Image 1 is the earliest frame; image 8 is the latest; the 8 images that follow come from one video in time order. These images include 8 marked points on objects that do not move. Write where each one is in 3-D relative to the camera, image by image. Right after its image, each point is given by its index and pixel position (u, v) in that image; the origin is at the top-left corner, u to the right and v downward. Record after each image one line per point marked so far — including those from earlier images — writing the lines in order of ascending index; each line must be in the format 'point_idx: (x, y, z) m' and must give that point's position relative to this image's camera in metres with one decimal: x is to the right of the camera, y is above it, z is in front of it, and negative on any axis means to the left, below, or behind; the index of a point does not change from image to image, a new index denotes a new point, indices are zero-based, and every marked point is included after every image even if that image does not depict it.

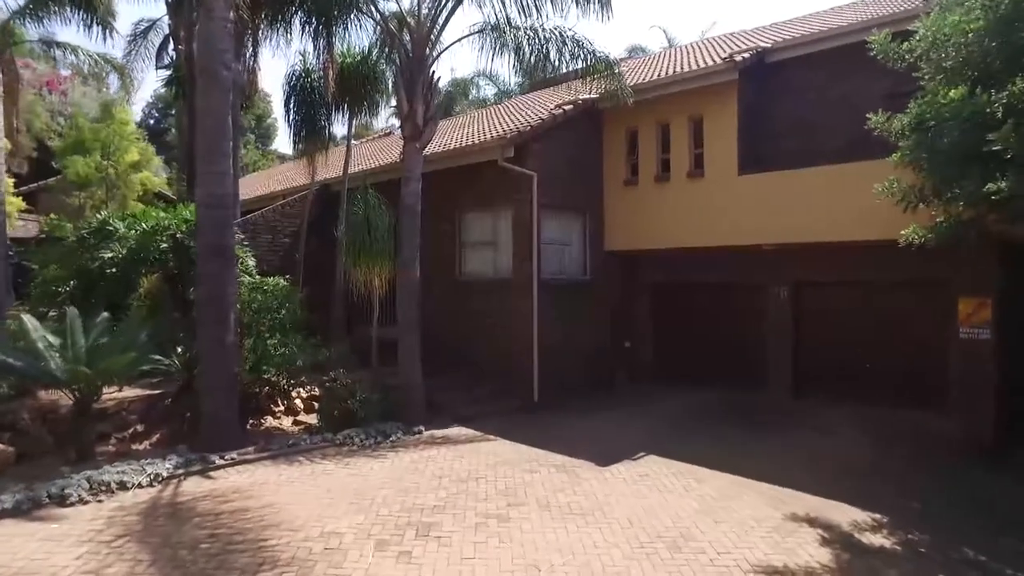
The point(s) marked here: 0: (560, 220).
0: (+0.8, +1.2, +12.7) m
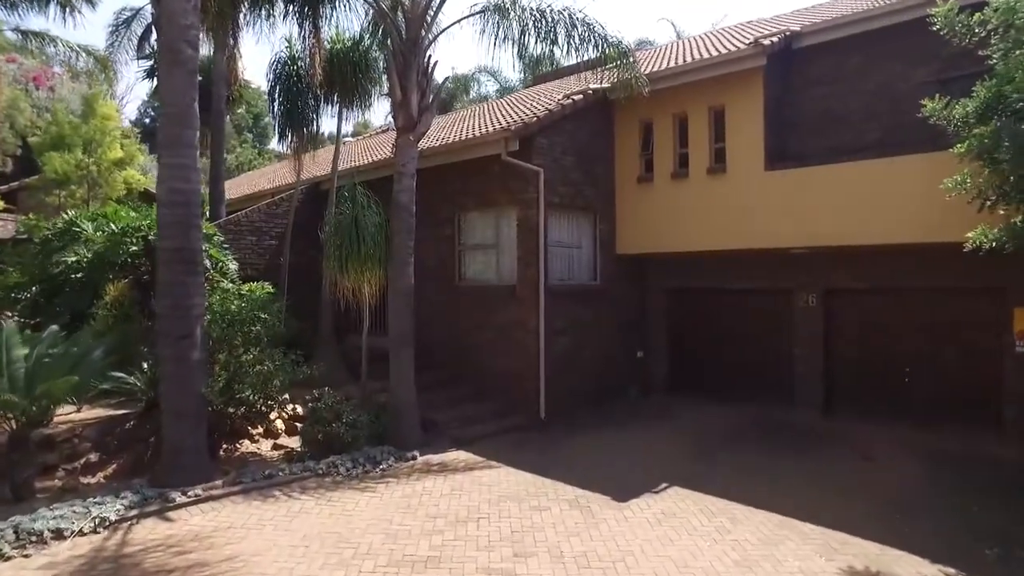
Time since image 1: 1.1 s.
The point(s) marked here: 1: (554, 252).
0: (+0.9, +1.1, +11.6) m
1: (+0.6, +0.6, +11.4) m
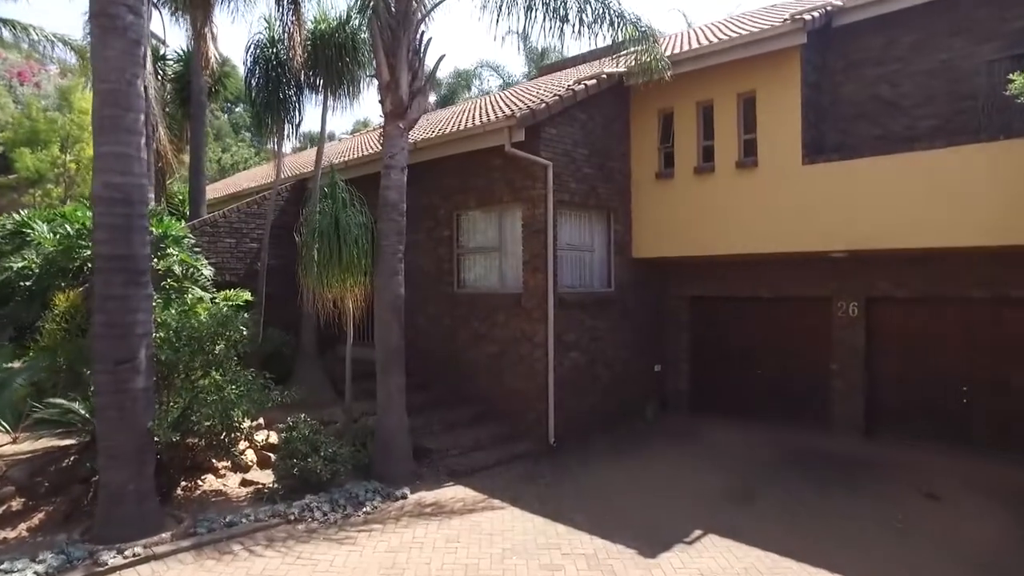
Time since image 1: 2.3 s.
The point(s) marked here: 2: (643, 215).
0: (+0.9, +0.9, +10.4) m
1: (+0.7, +0.4, +10.2) m
2: (+1.9, +1.1, +11.1) m
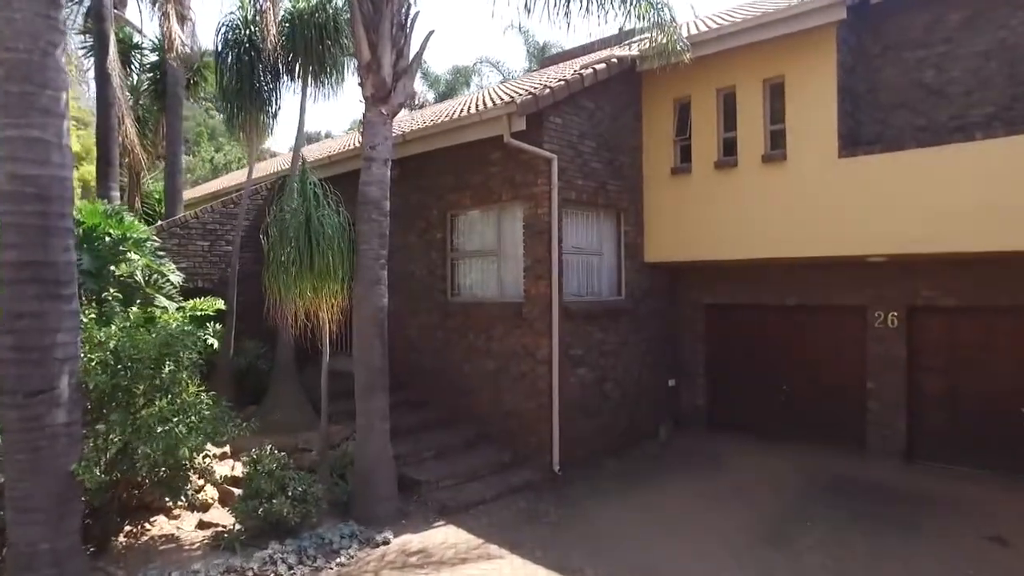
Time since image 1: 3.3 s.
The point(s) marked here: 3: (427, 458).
0: (+0.9, +0.8, +9.4) m
1: (+0.7, +0.3, +9.1) m
2: (+1.9, +1.0, +10.0) m
3: (-0.9, -1.9, +8.3) m
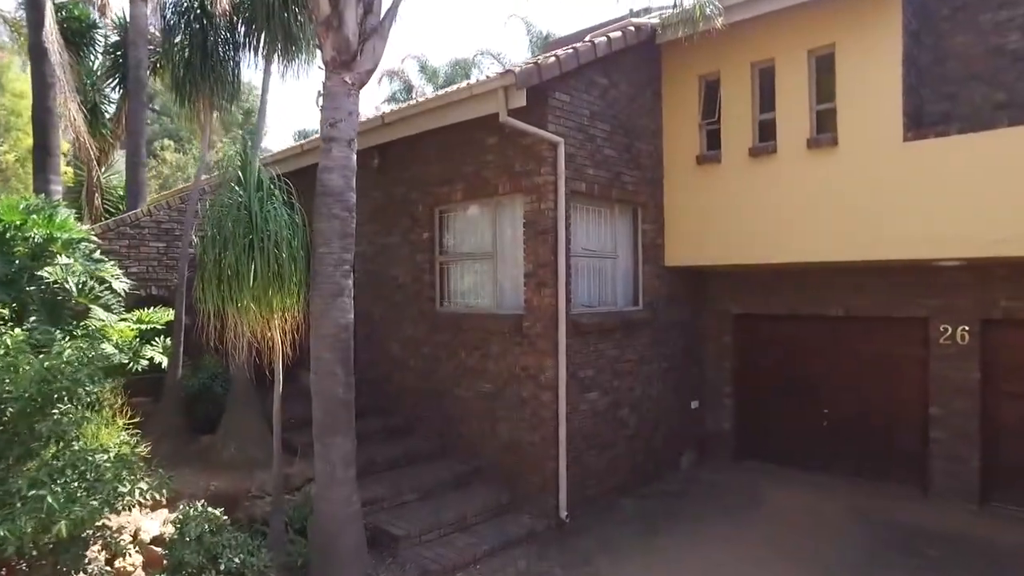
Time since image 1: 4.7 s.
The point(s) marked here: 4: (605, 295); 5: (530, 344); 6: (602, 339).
0: (+0.9, +0.7, +8.0) m
1: (+0.7, +0.2, +7.7) m
2: (+1.9, +0.9, +8.6) m
3: (-1.0, -2.0, +6.9) m
4: (+1.0, -0.1, +8.1) m
5: (+0.2, -0.5, +7.2) m
6: (+0.9, -0.5, +7.7) m
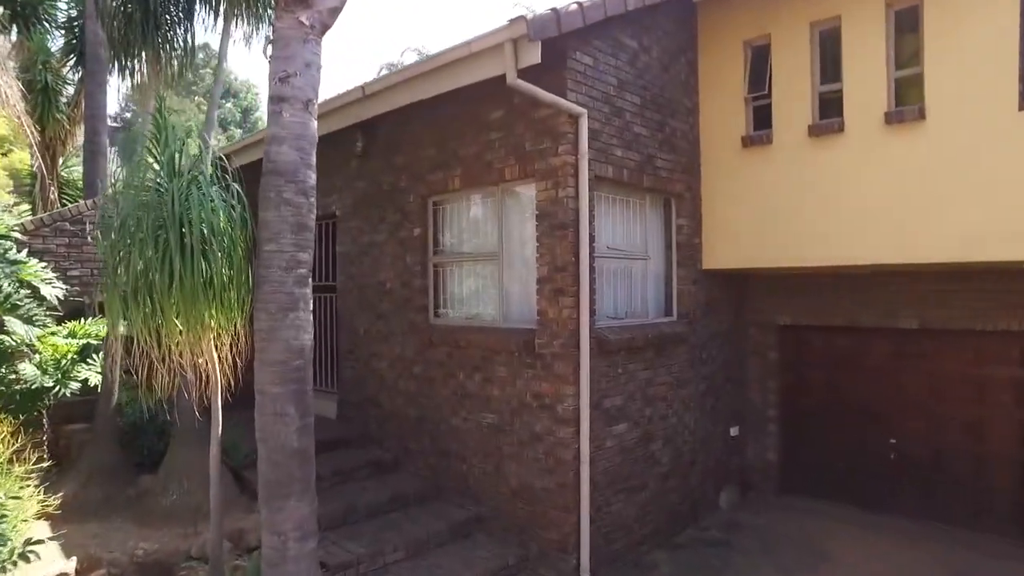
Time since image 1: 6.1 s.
0: (+1.0, +0.7, +6.6) m
1: (+0.8, +0.2, +6.3) m
2: (+2.0, +0.8, +7.2) m
3: (-0.9, -2.0, +5.5) m
4: (+1.1, -0.1, +6.7) m
5: (+0.2, -0.6, +5.8) m
6: (+1.0, -0.6, +6.3) m
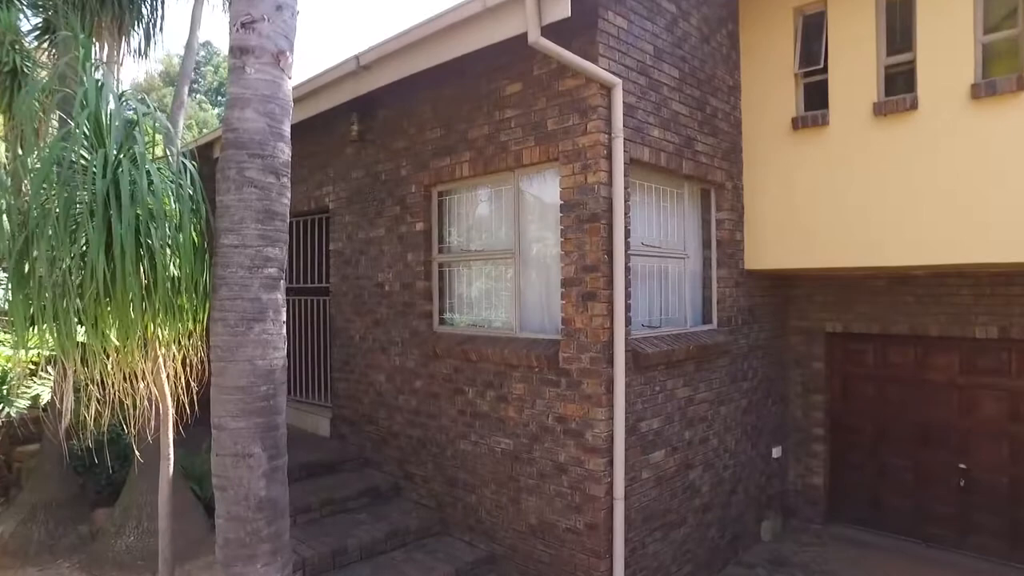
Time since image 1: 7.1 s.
0: (+1.1, +0.7, +5.7) m
1: (+0.9, +0.2, +5.4) m
2: (+2.1, +0.8, +6.3) m
3: (-0.8, -2.0, +4.6) m
4: (+1.2, -0.2, +5.8) m
5: (+0.4, -0.6, +4.9) m
6: (+1.1, -0.6, +5.4) m
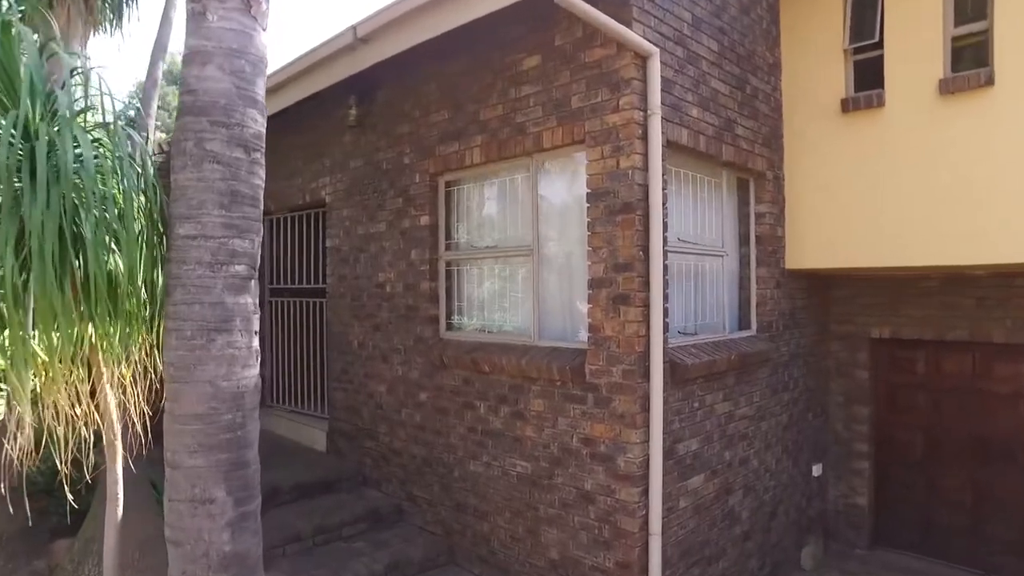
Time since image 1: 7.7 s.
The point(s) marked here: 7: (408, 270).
0: (+1.2, +0.6, +5.0) m
1: (+1.0, +0.1, +4.8) m
2: (+2.2, +0.8, +5.7) m
3: (-0.7, -2.1, +3.9) m
4: (+1.3, -0.2, +5.1) m
5: (+0.5, -0.6, +4.2) m
6: (+1.2, -0.6, +4.7) m
7: (-0.8, +0.1, +5.6) m
